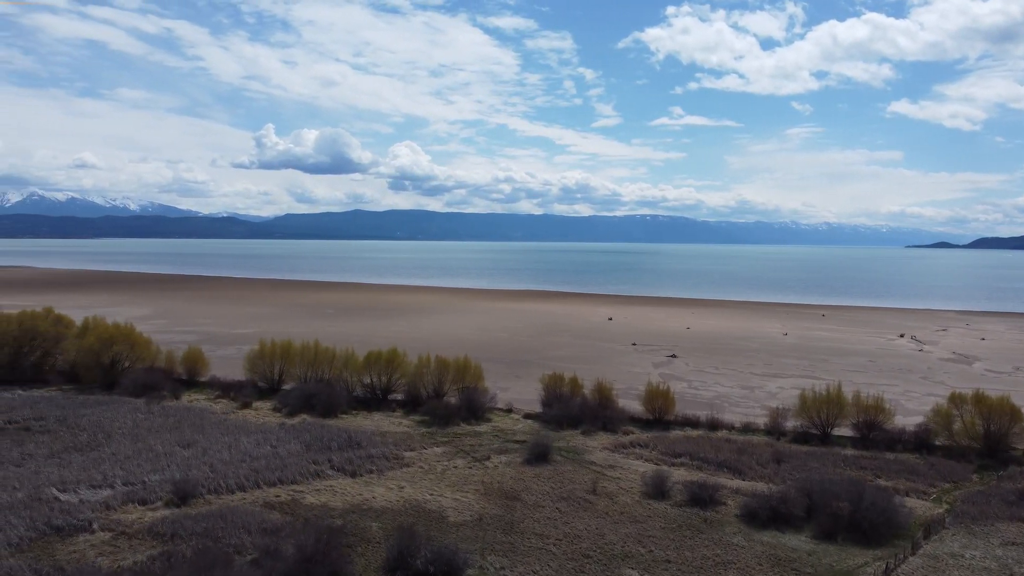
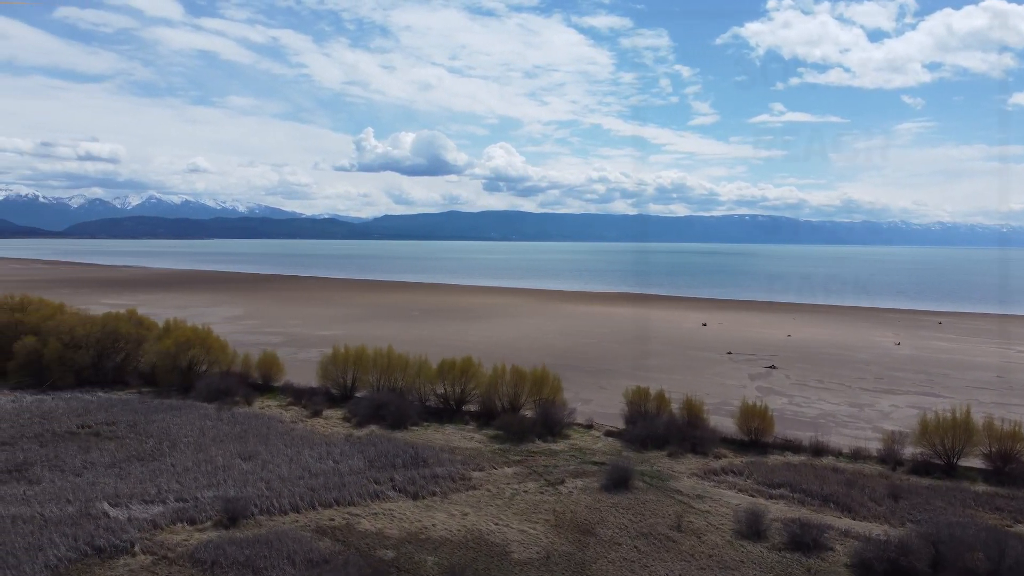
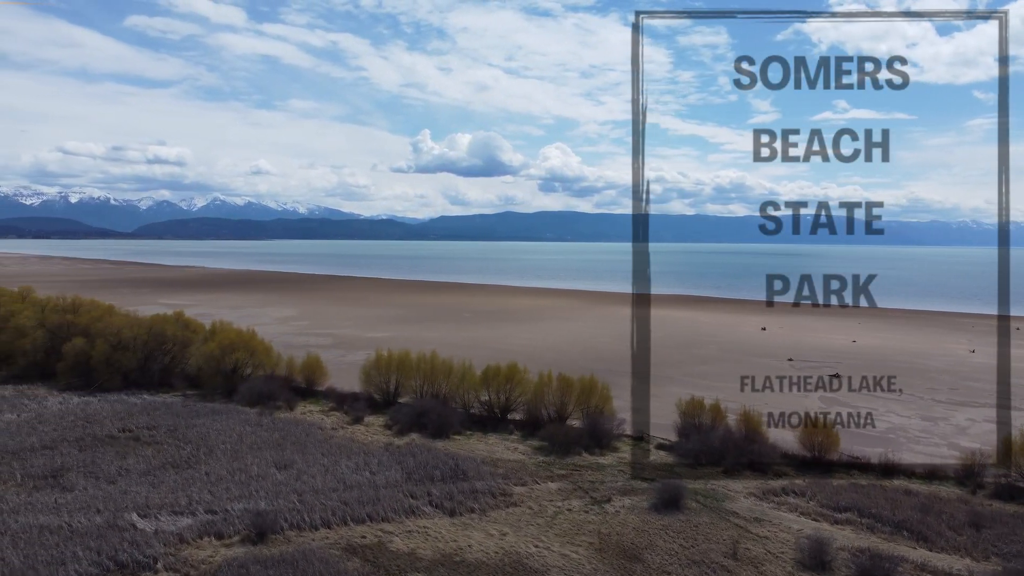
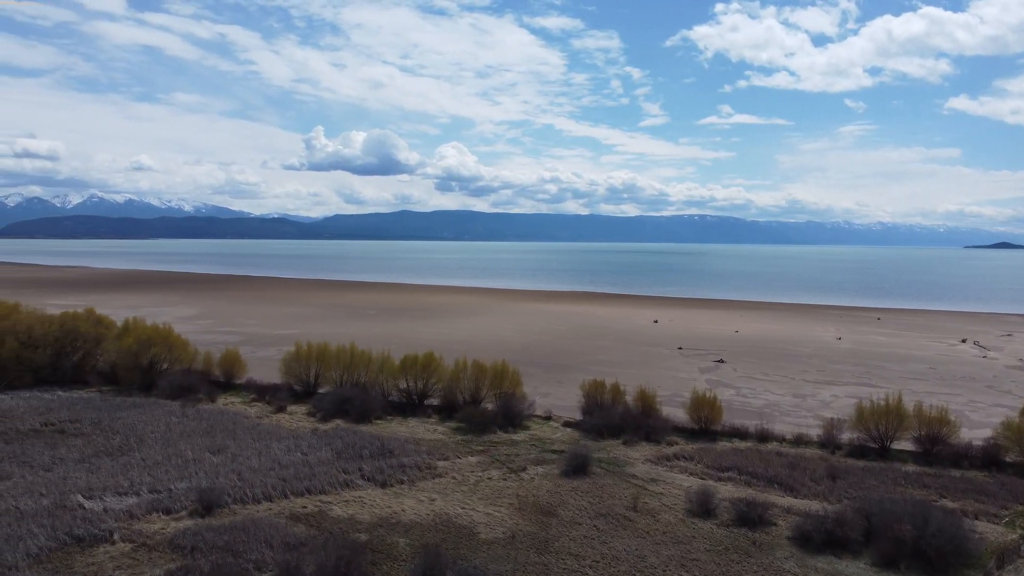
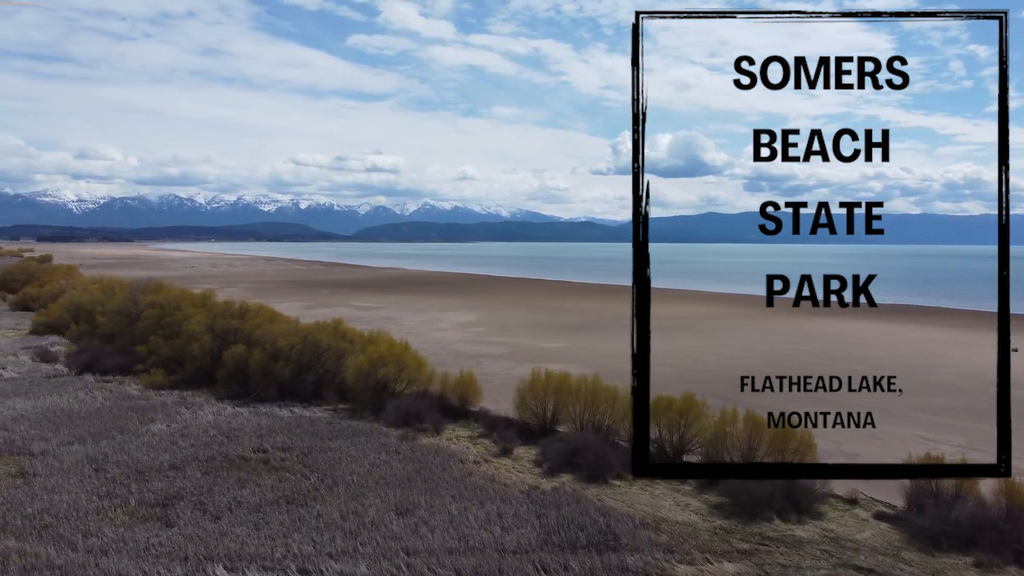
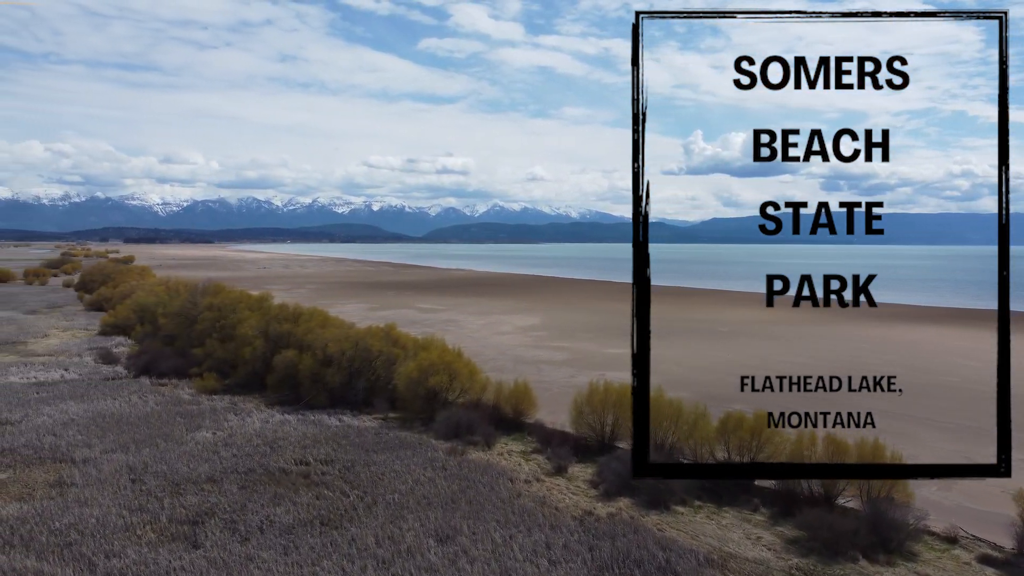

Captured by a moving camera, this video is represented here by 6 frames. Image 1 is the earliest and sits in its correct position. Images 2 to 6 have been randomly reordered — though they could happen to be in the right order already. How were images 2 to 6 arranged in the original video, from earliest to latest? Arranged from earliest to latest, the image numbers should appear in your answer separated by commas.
4, 2, 3, 5, 6
